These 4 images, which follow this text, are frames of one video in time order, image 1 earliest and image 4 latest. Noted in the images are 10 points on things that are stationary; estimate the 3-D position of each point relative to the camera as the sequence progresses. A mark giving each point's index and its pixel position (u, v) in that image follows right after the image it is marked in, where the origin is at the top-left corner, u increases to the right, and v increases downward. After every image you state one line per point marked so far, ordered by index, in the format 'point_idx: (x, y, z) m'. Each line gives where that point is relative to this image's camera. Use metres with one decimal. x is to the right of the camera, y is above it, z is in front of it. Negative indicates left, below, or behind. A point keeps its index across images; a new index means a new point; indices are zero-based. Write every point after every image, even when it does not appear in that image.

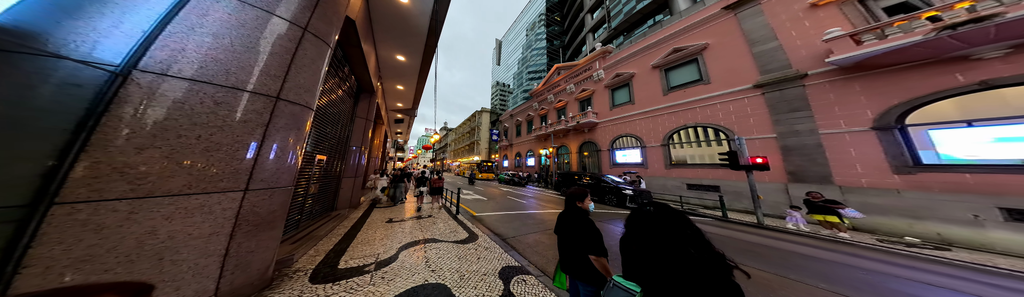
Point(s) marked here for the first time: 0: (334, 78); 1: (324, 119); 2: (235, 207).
0: (-6.1, +2.3, +5.7) m
1: (-6.3, +0.9, +5.8) m
2: (-3.3, -0.7, +2.0) m
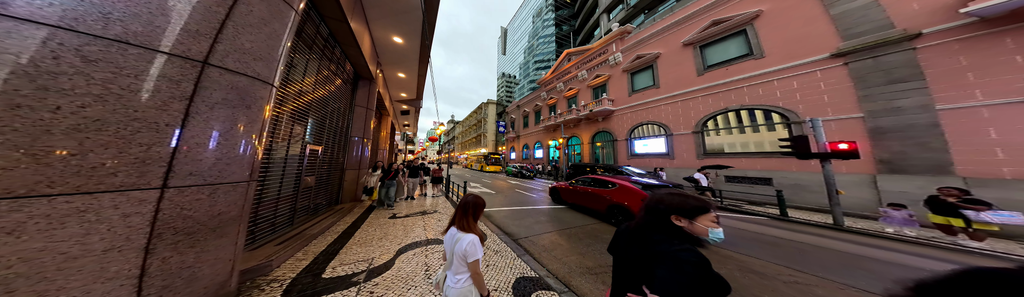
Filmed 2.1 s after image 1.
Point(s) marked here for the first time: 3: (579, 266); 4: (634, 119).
0: (-5.8, +2.7, +5.2) m
1: (-6.0, +1.2, +5.3) m
2: (-3.1, -0.5, +1.5) m
3: (+1.3, -2.3, +3.3) m
4: (+10.4, +2.5, +14.4) m
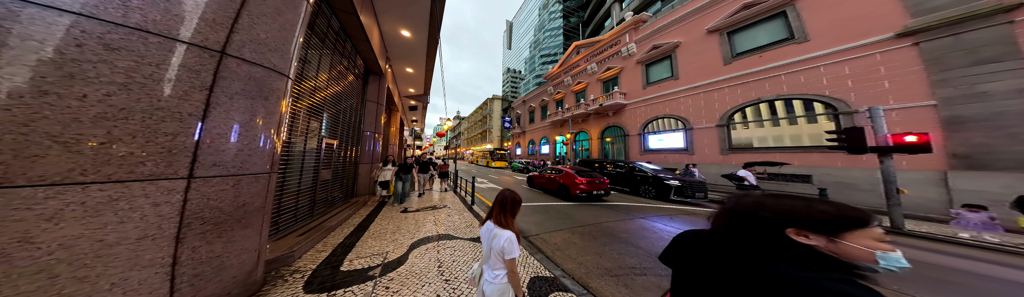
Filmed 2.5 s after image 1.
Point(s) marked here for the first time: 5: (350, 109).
0: (-5.4, +2.8, +5.2) m
1: (-5.6, +1.4, +5.4) m
2: (-2.9, -0.5, +1.5) m
3: (+1.6, -2.2, +3.2) m
4: (+11.1, +2.9, +13.8) m
5: (-5.9, +1.4, +6.2) m
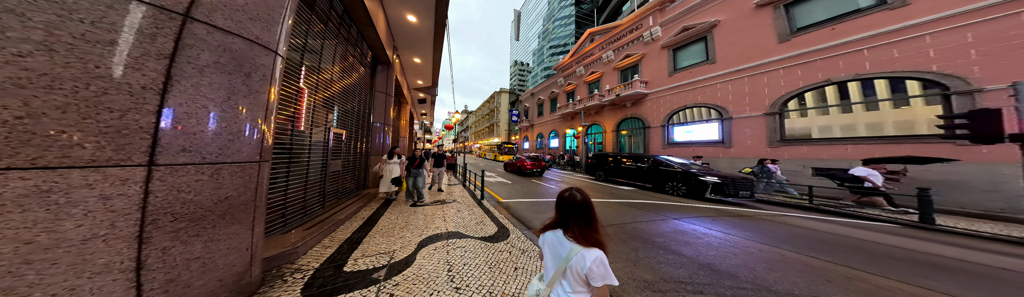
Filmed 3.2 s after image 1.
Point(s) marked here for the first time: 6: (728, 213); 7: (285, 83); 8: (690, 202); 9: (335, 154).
0: (-4.9, +3.1, +5.0) m
1: (-5.1, +1.7, +5.3) m
2: (-2.7, -0.3, +1.2) m
3: (+1.9, -2.0, +2.7) m
4: (+12.1, +3.4, +12.6) m
5: (-5.4, +1.7, +6.1) m
6: (+6.4, -1.9, +5.0) m
7: (-4.5, +1.2, +3.3) m
8: (+6.4, -1.9, +6.1) m
9: (-4.8, -0.2, +4.6) m
